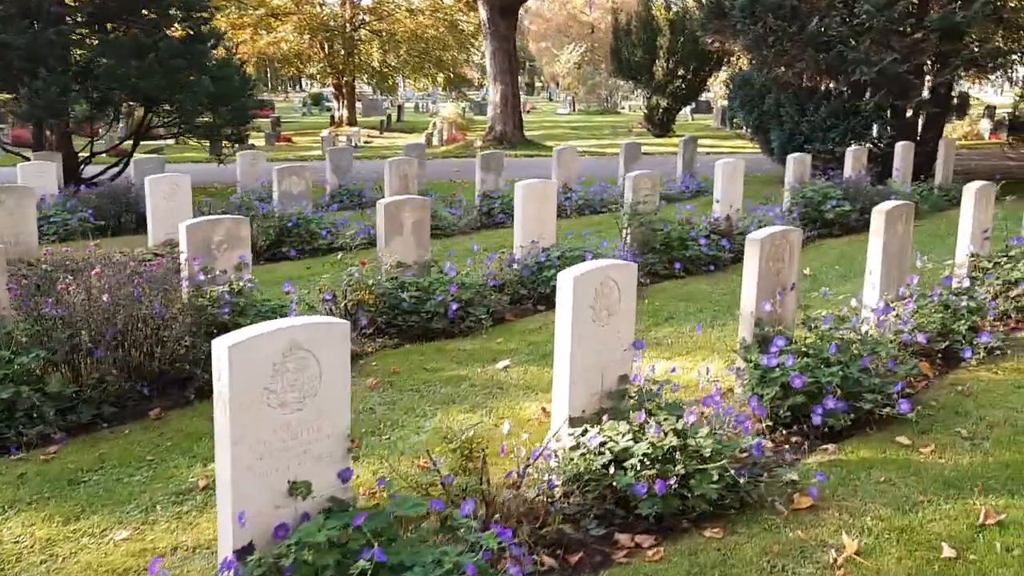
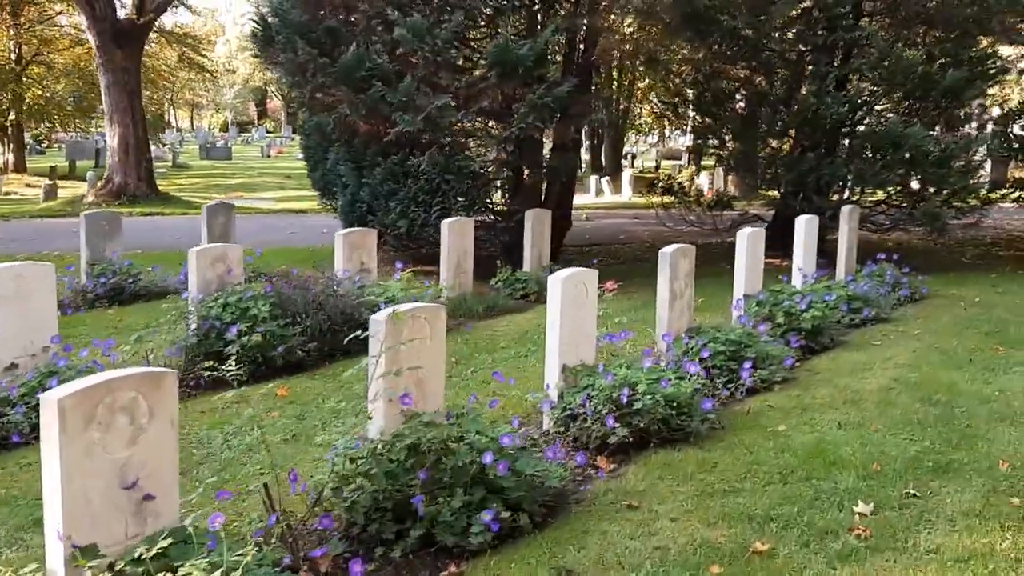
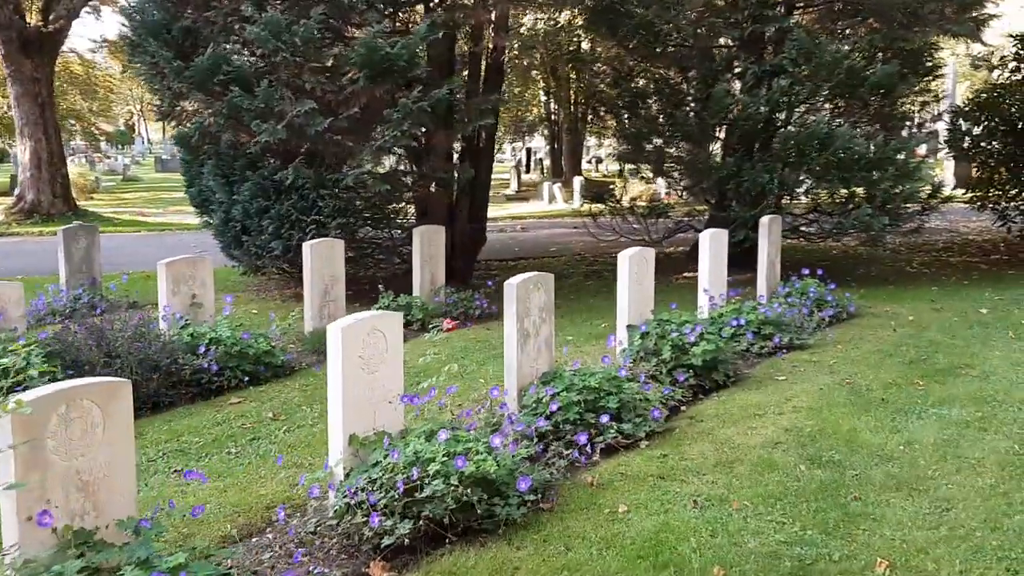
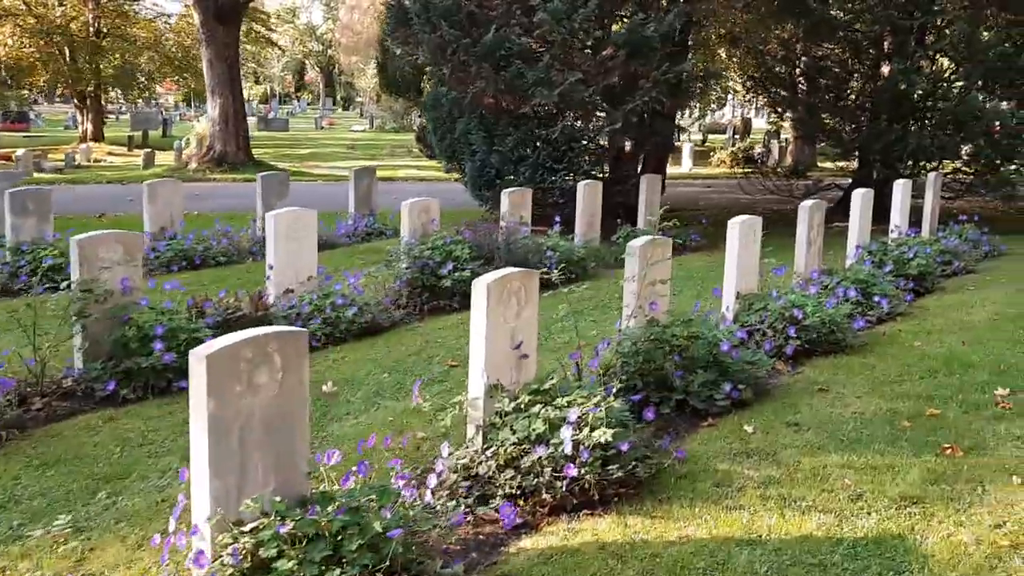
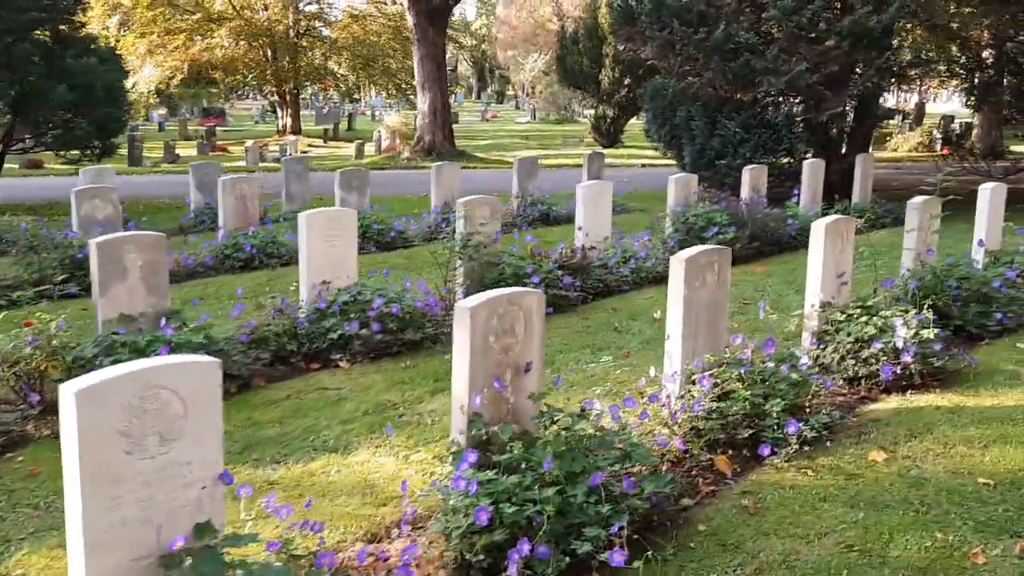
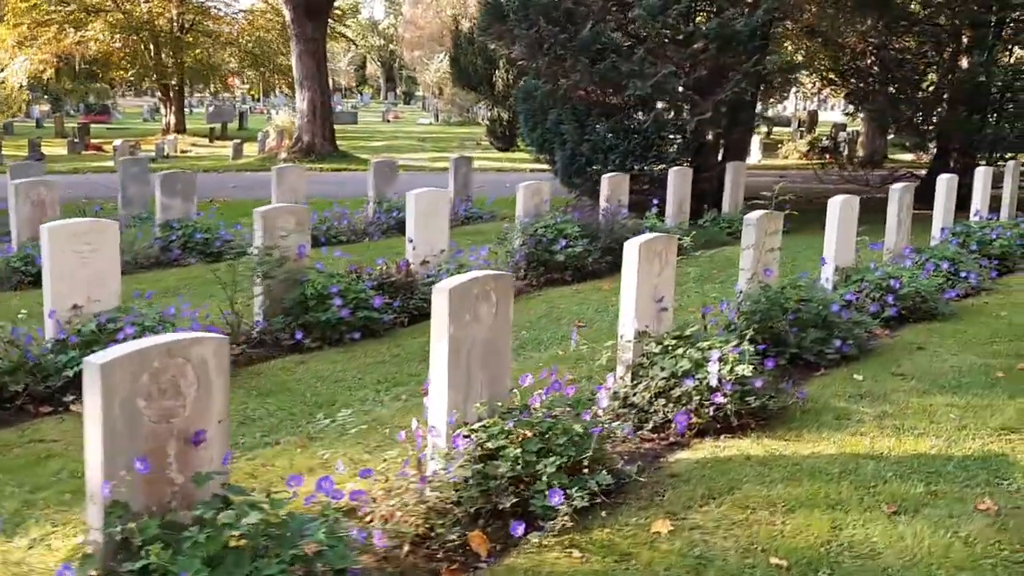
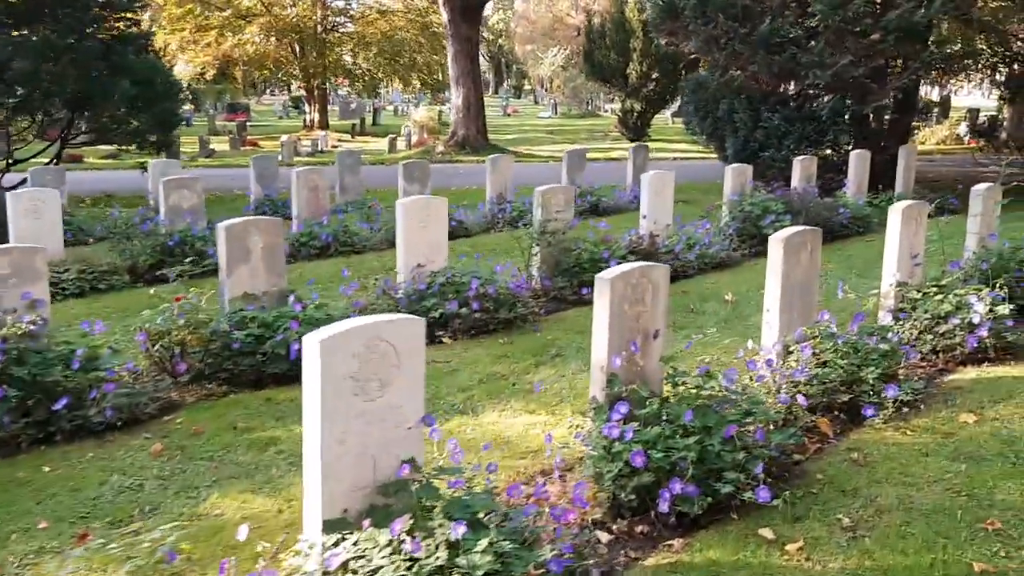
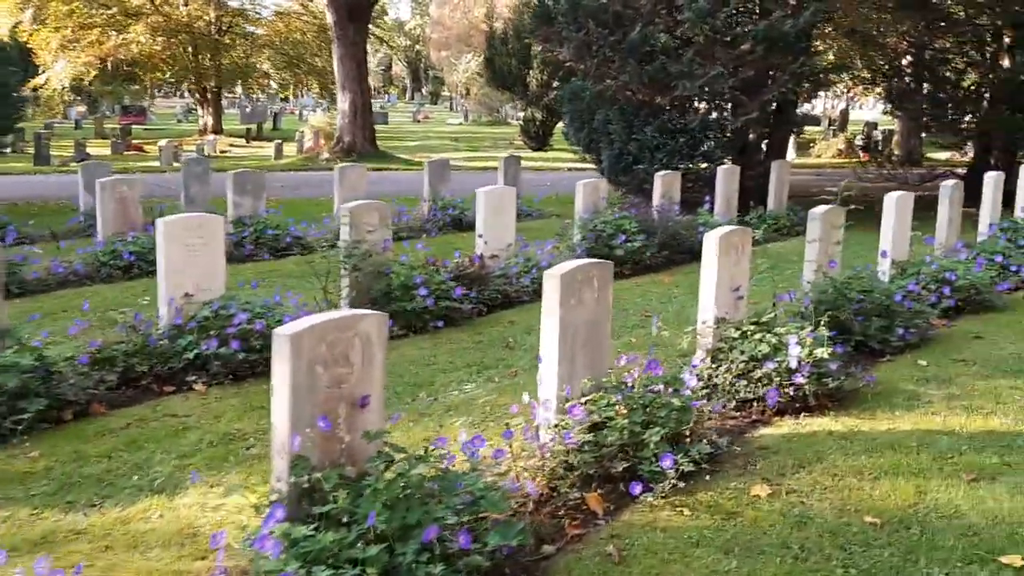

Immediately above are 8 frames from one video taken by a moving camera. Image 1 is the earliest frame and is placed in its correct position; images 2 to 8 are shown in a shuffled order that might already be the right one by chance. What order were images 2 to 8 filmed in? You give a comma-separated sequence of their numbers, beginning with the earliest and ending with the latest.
7, 5, 8, 6, 4, 2, 3
